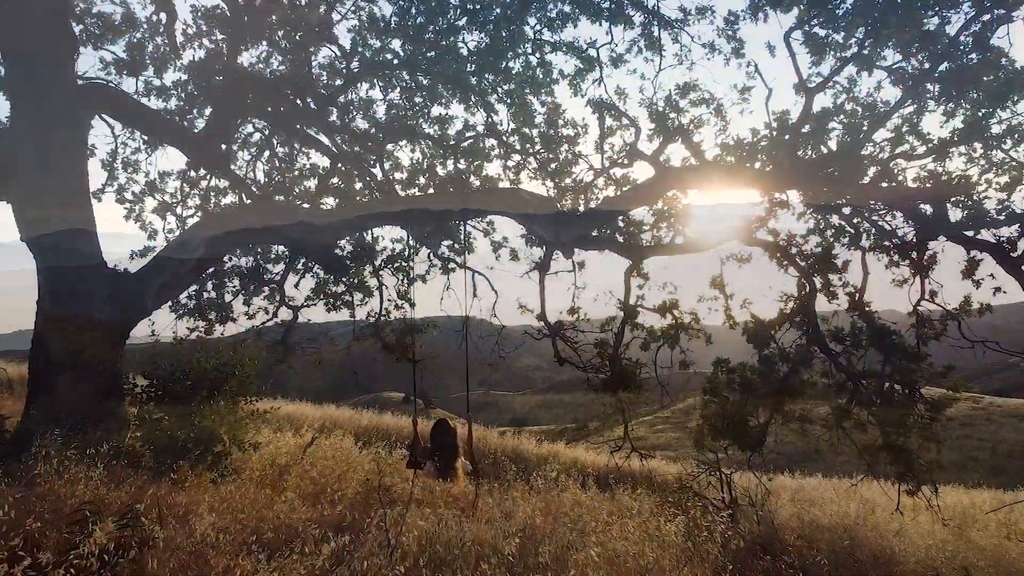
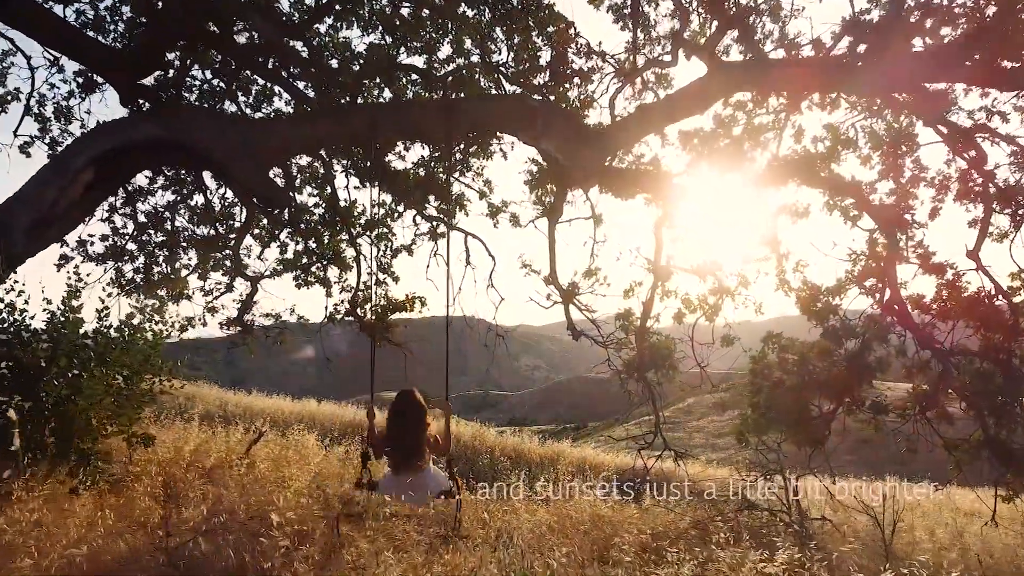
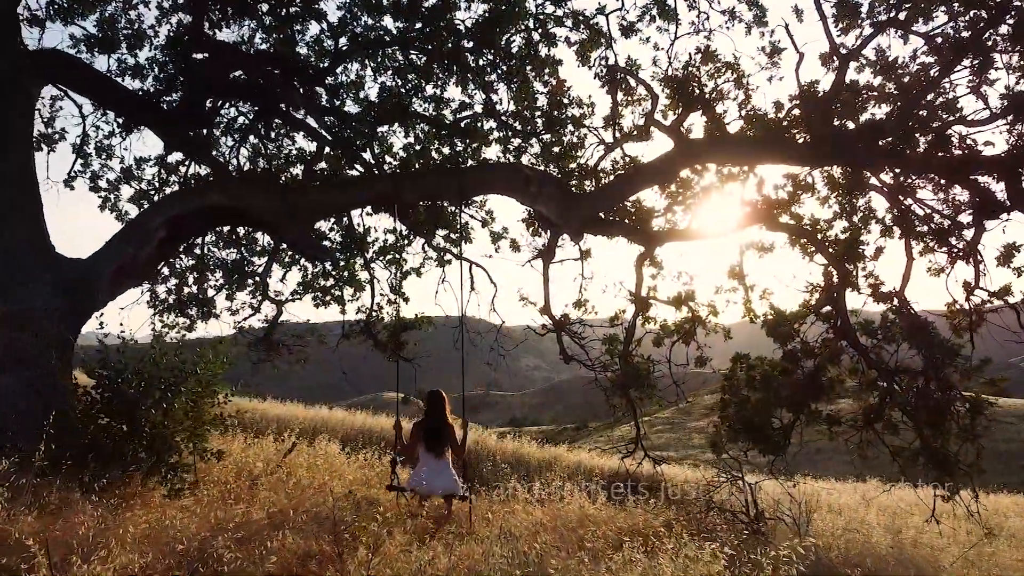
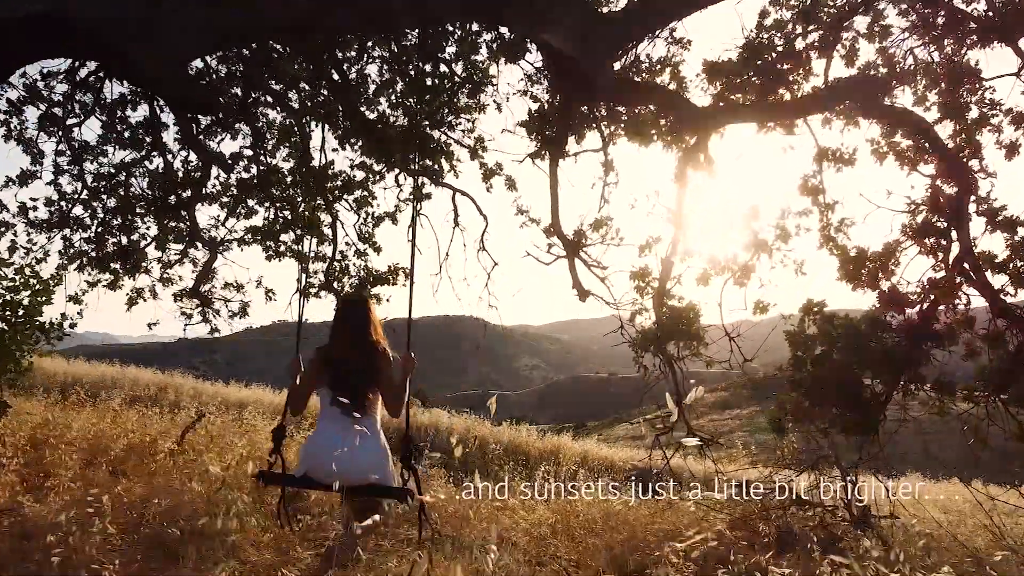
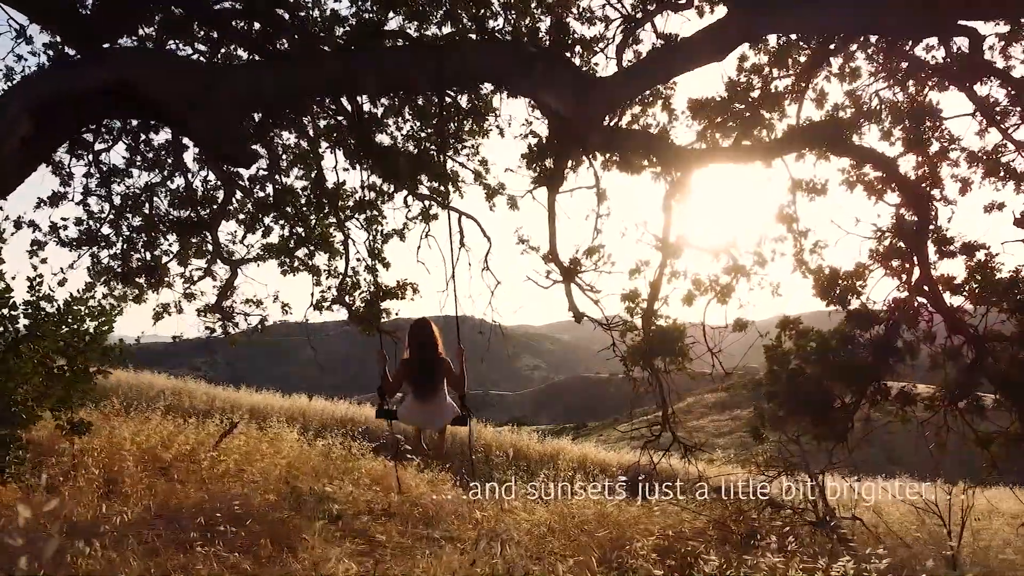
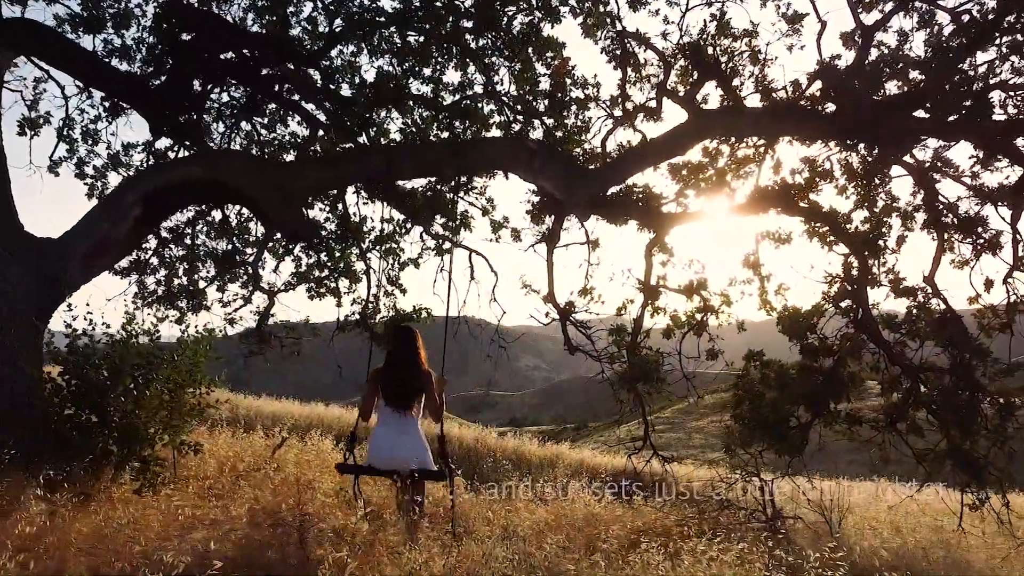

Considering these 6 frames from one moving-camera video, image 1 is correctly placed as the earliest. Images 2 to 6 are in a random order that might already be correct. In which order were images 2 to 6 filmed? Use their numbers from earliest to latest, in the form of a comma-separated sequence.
3, 6, 2, 5, 4
